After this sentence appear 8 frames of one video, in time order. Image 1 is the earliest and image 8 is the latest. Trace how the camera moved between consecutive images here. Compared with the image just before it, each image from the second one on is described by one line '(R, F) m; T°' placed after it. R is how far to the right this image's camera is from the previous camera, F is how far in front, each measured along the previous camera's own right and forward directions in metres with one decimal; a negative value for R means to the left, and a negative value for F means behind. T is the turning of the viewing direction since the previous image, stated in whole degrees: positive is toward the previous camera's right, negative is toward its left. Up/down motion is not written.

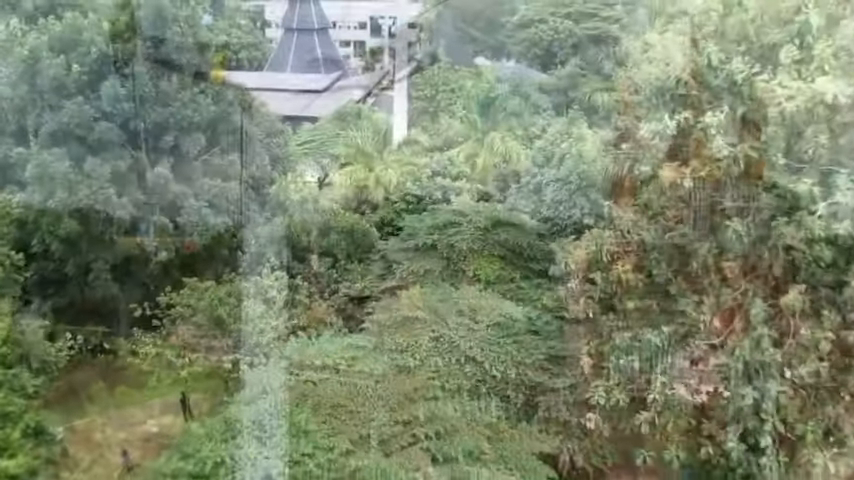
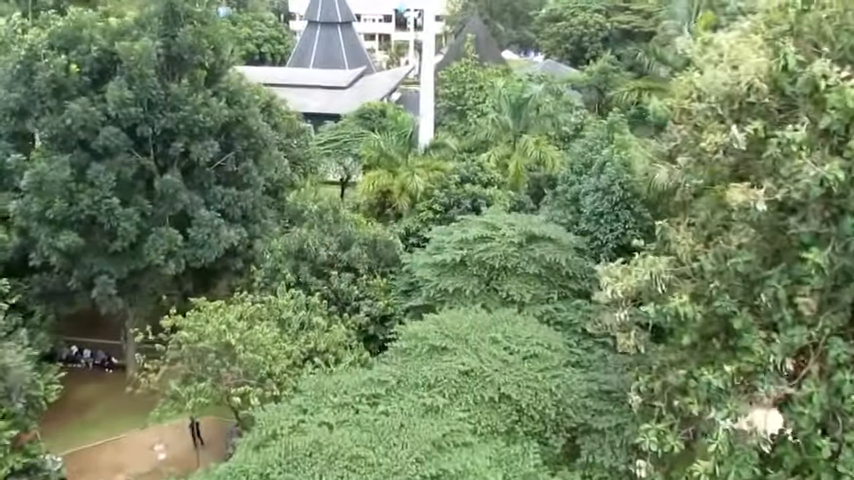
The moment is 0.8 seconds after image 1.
(-0.1, +1.1) m; -1°
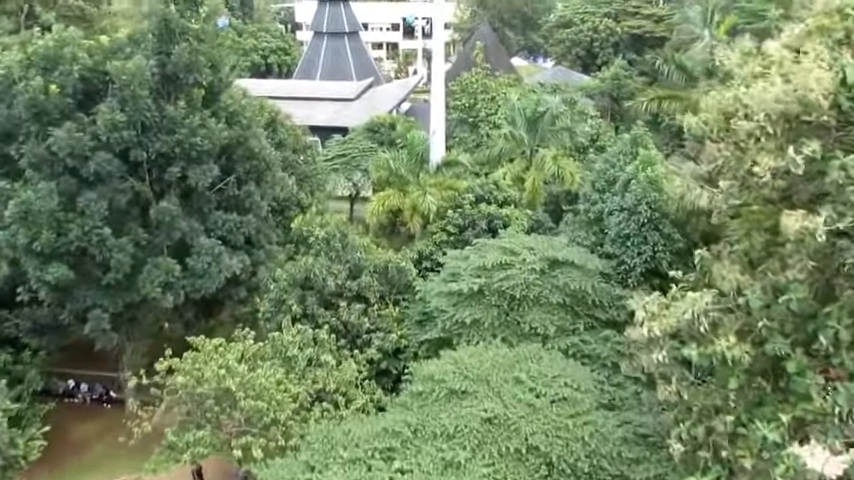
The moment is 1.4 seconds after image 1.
(0.0, +0.8) m; -1°
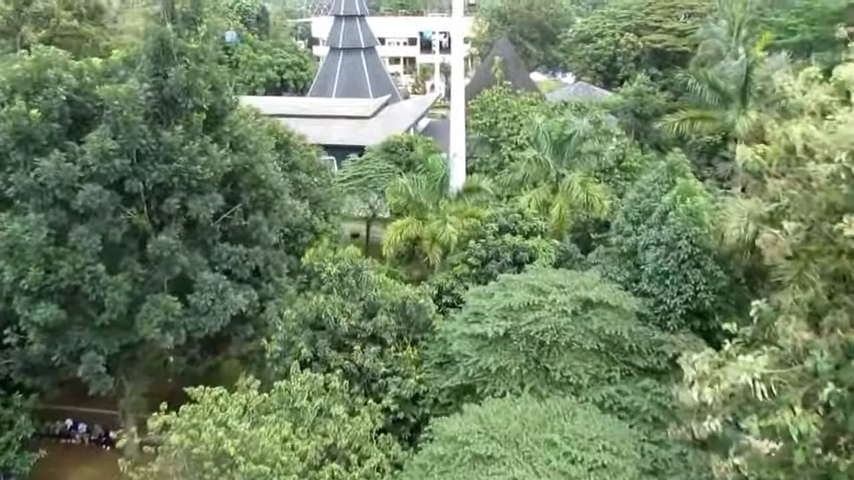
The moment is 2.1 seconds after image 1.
(0.0, +0.9) m; -1°
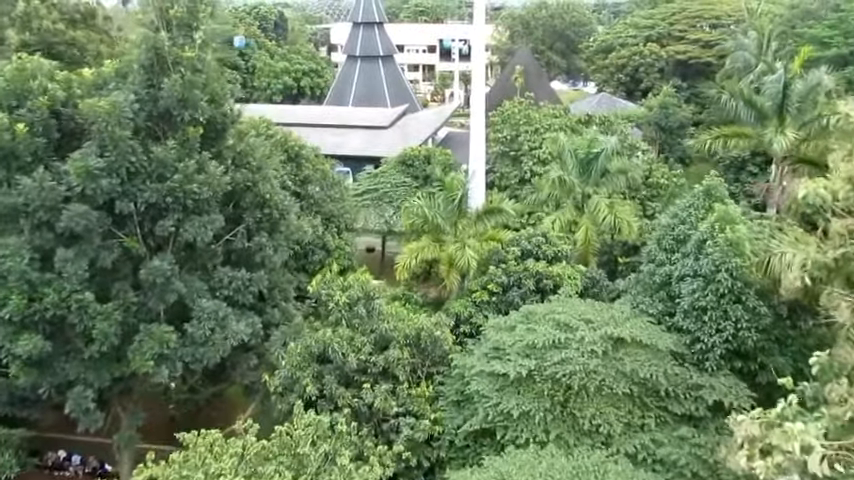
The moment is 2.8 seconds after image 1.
(0.0, +0.9) m; -1°
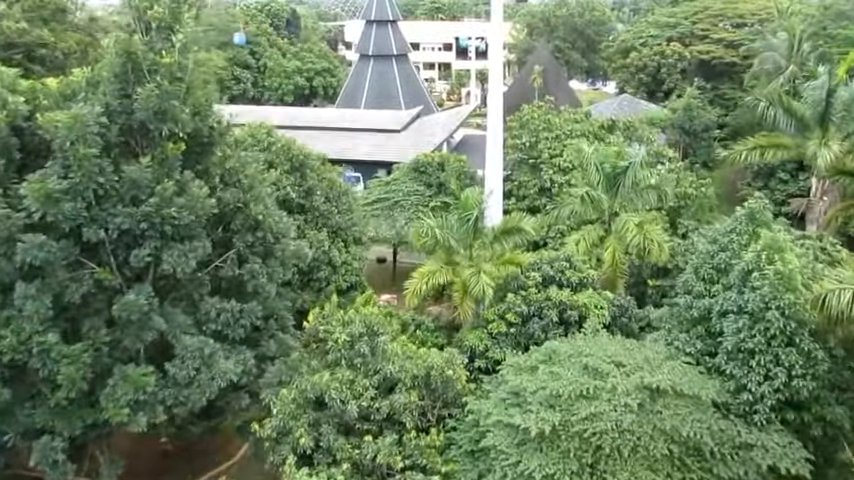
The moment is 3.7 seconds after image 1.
(0.0, +1.2) m; -1°
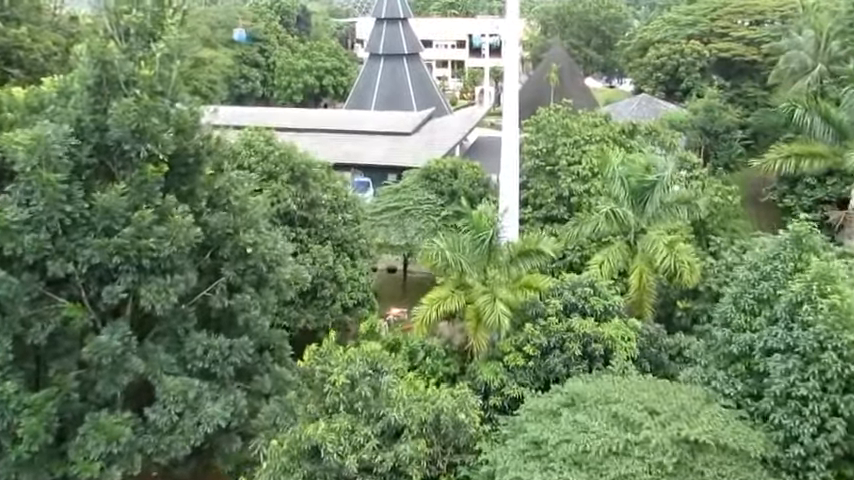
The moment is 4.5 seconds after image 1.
(0.0, +1.0) m; -1°
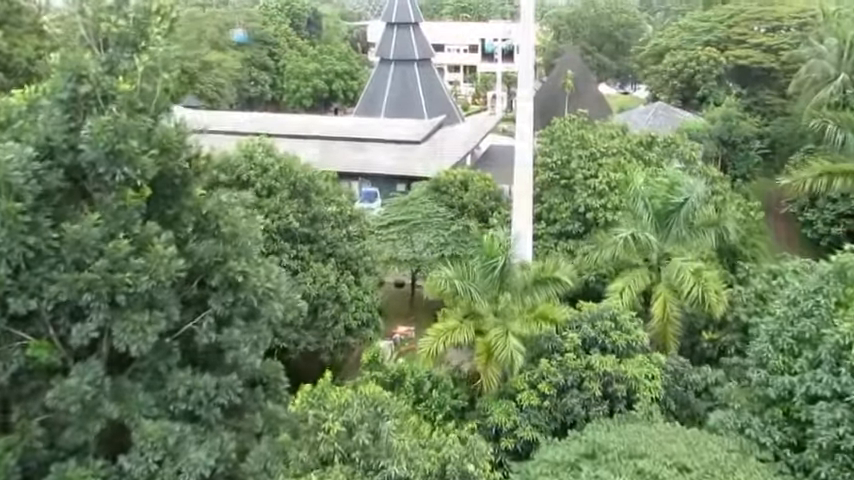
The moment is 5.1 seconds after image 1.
(0.0, +0.8) m; -1°
